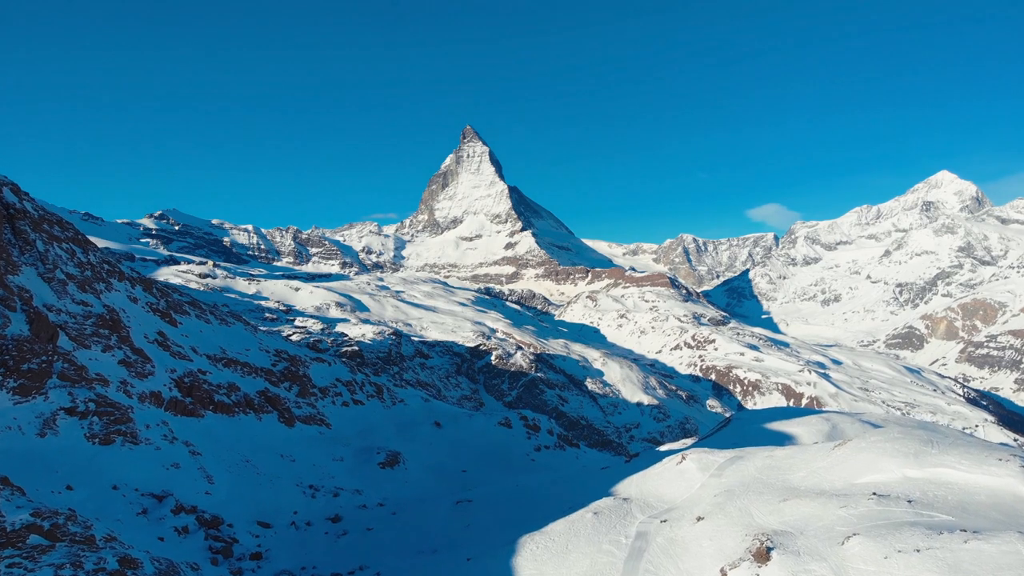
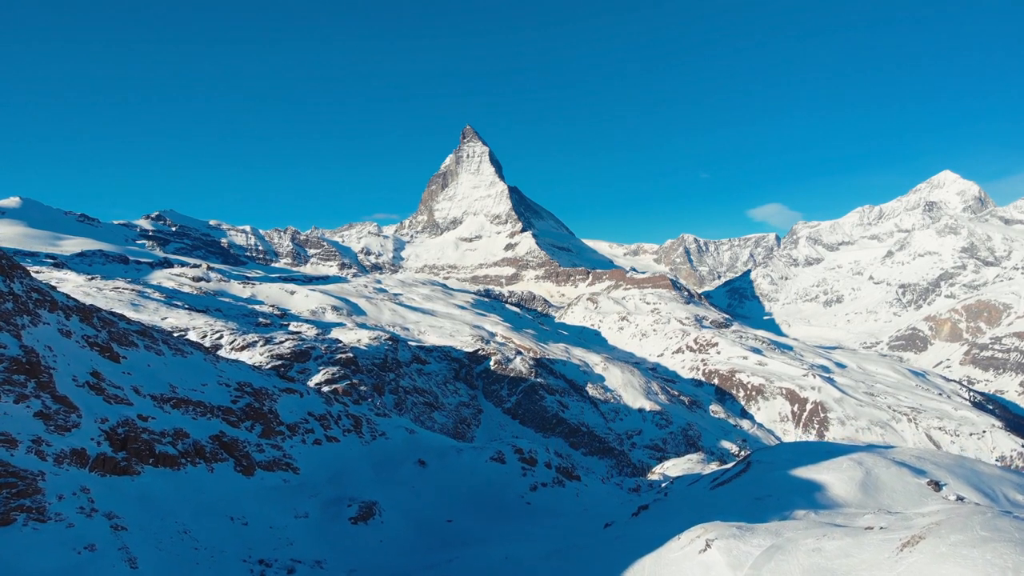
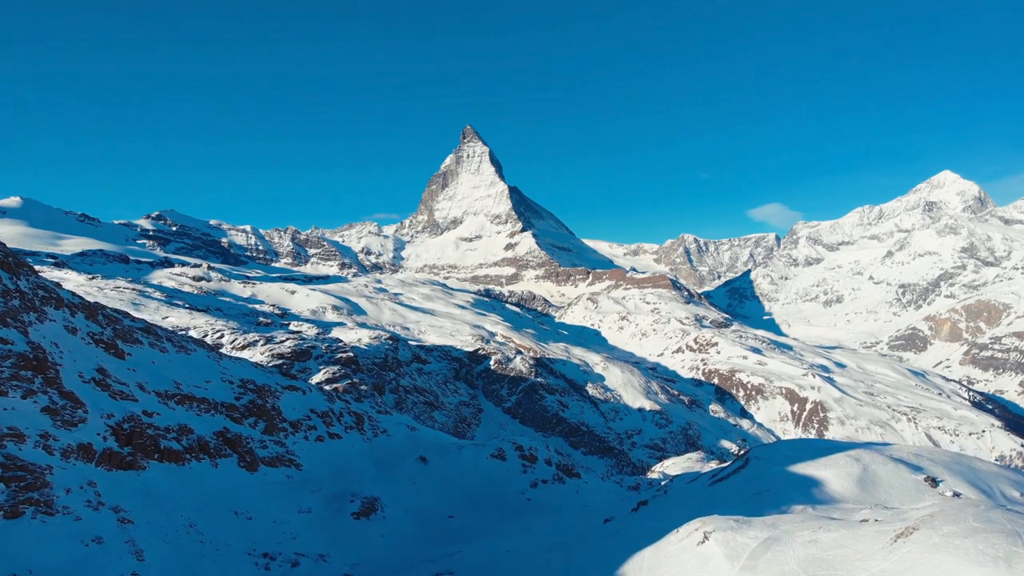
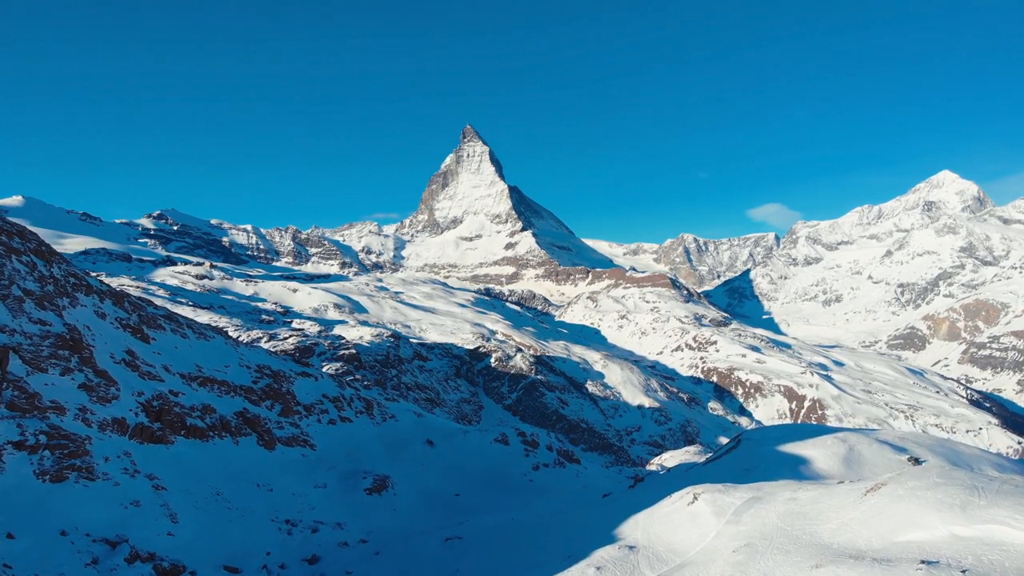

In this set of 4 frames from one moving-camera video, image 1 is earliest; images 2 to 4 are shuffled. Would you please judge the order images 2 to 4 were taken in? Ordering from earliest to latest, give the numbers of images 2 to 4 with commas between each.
4, 3, 2
